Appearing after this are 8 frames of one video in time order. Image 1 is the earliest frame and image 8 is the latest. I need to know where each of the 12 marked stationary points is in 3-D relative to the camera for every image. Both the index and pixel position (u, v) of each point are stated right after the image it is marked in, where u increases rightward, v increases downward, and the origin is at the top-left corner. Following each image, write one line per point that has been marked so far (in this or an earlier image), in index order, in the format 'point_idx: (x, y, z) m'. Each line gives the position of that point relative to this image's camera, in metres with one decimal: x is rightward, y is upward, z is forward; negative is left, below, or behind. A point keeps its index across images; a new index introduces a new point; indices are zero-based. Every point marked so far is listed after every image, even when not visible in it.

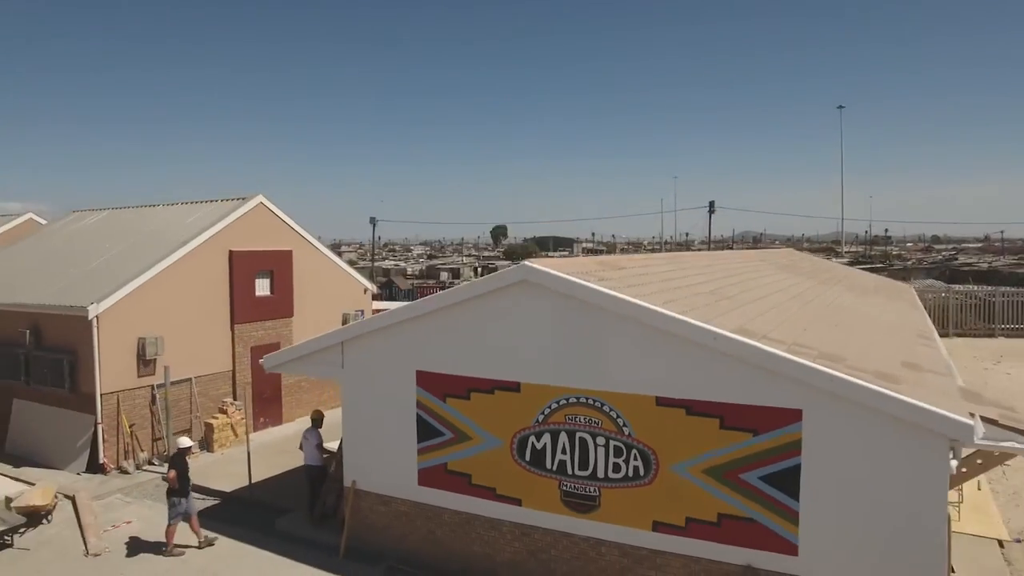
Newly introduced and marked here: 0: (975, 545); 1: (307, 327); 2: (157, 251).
0: (+3.4, -1.9, +4.8) m
1: (-2.6, -0.5, +8.5) m
2: (-3.9, +0.4, +7.3) m
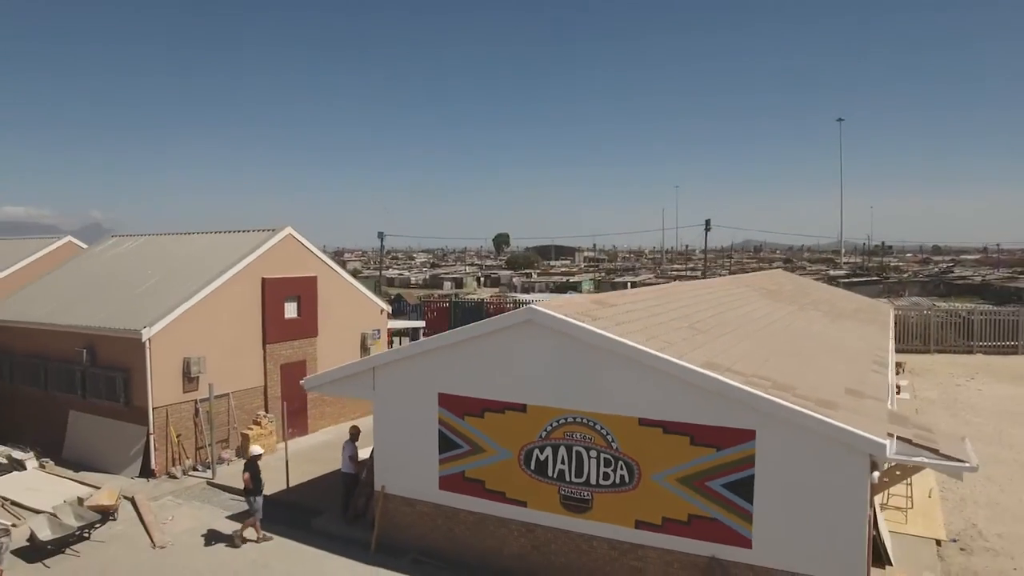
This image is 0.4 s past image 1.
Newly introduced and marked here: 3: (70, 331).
0: (+3.4, -2.2, +5.5) m
1: (-2.5, -0.8, +9.3) m
2: (-3.9, +0.1, +8.1) m
3: (-5.2, -0.5, +7.7) m
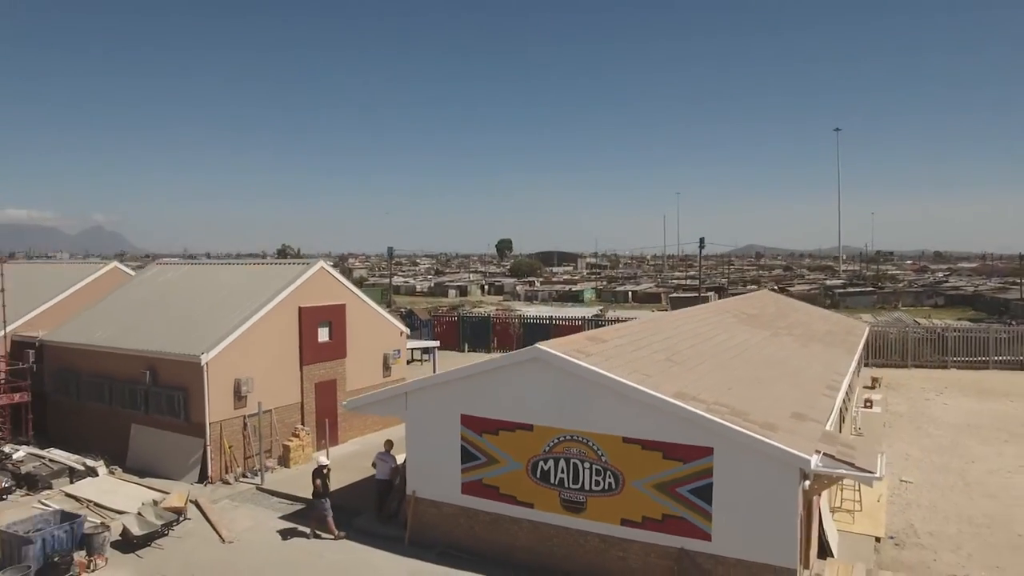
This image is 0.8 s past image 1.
0: (+3.5, -2.6, +6.6) m
1: (-2.4, -1.3, +10.5) m
2: (-3.8, -0.3, +9.2) m
3: (-5.1, -0.9, +8.9) m
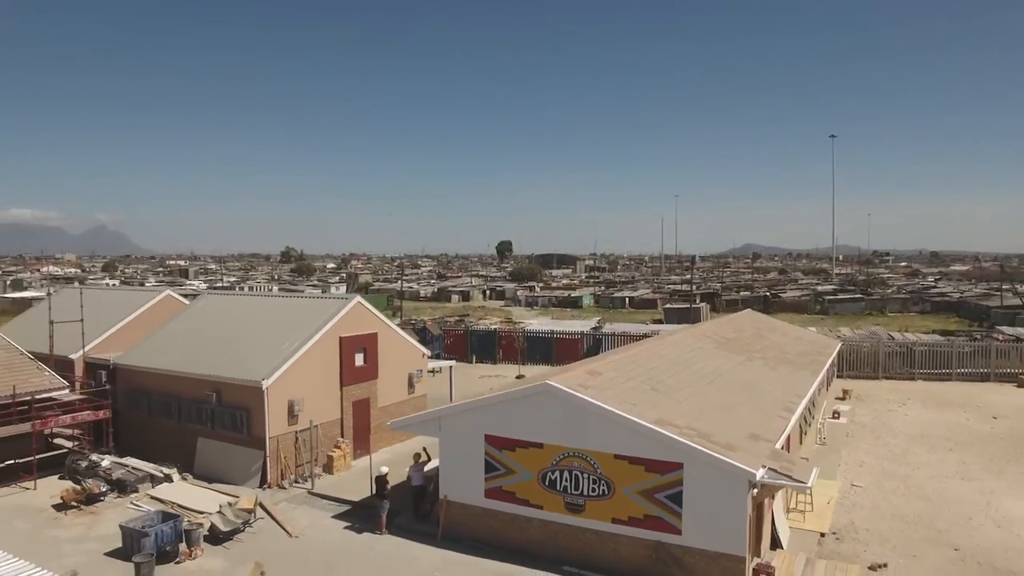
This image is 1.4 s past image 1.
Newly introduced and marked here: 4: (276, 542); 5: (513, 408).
0: (+3.7, -3.1, +8.2) m
1: (-2.3, -1.8, +12.0) m
2: (-3.6, -0.8, +10.8) m
3: (-5.0, -1.5, +10.4) m
4: (-2.9, -3.2, +8.1) m
5: (0.0, -1.4, +7.8) m
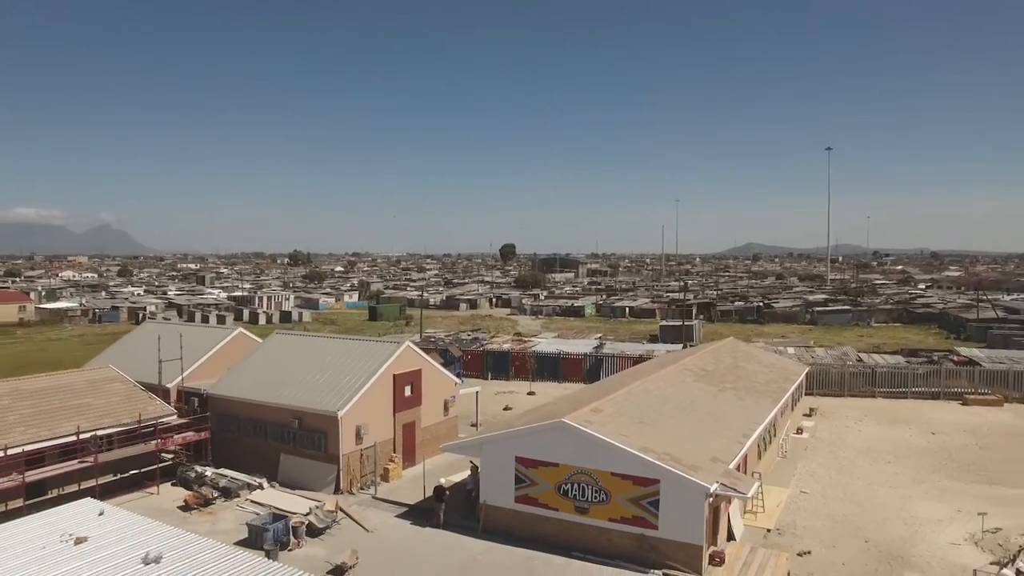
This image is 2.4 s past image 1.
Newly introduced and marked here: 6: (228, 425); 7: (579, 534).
0: (+4.0, -4.1, +10.9) m
1: (-1.9, -2.7, +14.7) m
2: (-3.2, -1.8, +13.5) m
3: (-4.6, -2.4, +13.2) m
4: (-2.6, -4.1, +10.9) m
5: (+0.4, -2.4, +10.5) m
6: (-6.1, -3.0, +14.0) m
7: (+1.0, -3.9, +10.2) m
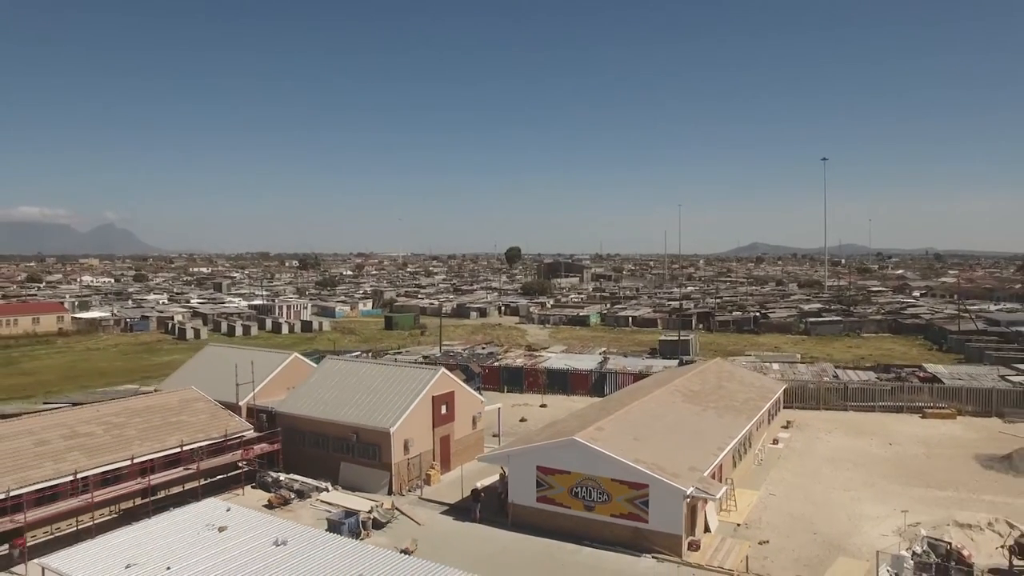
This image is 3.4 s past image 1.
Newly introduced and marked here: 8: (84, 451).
0: (+4.5, -5.0, +13.7) m
1: (-1.4, -3.7, +17.6) m
2: (-2.8, -2.7, +16.4) m
3: (-4.1, -3.3, +16.0) m
4: (-2.1, -5.0, +13.7) m
5: (+0.8, -3.3, +13.4) m
6: (-5.6, -3.9, +16.9) m
7: (+1.5, -4.8, +13.0) m
8: (-9.1, -3.5, +13.9) m
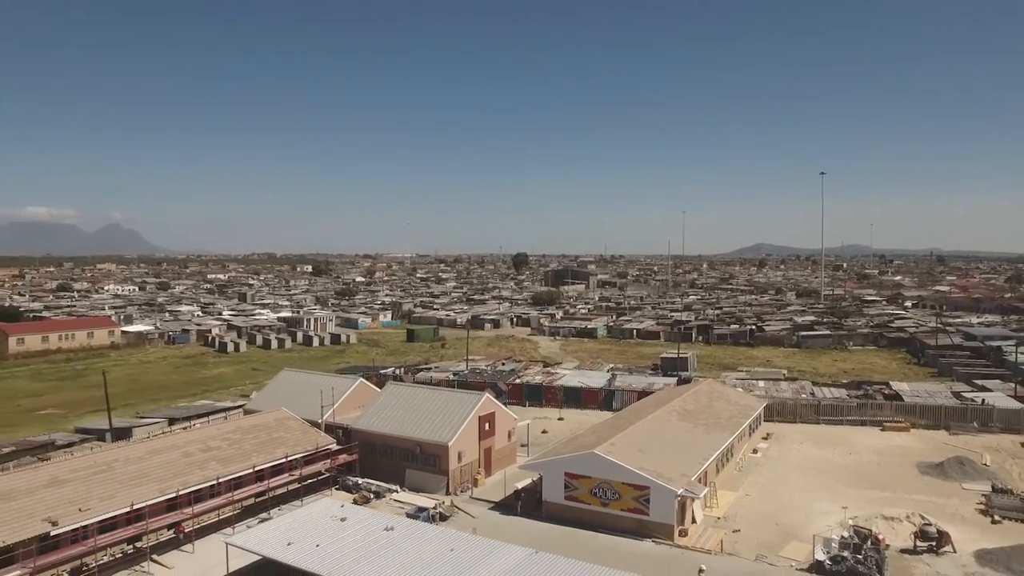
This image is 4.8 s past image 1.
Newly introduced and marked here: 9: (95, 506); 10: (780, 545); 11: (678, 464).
0: (+5.4, -6.3, +18.0) m
1: (-0.5, -5.0, +21.9) m
2: (-1.8, -4.0, +20.7) m
3: (-3.2, -4.7, +20.3) m
4: (-1.2, -6.4, +18.0) m
5: (+1.8, -4.7, +17.6) m
6: (-4.7, -5.2, +21.2) m
7: (+2.4, -6.1, +17.3) m
8: (-8.2, -4.8, +18.3) m
9: (-9.7, -5.1, +15.2) m
10: (+6.7, -6.4, +16.3) m
11: (+4.5, -4.8, +17.8) m
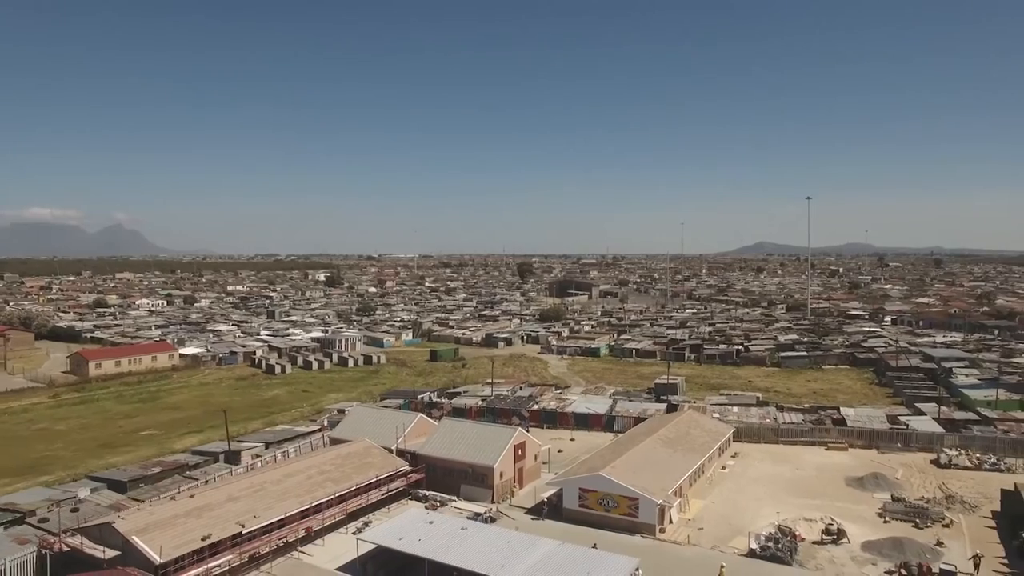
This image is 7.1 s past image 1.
0: (+6.6, -8.9, +25.1) m
1: (+0.7, -7.6, +29.0) m
2: (-0.7, -6.6, +27.8) m
3: (-2.0, -7.3, +27.5) m
4: (-0.1, -9.0, +25.1) m
5: (+2.9, -7.3, +24.7) m
6: (-3.6, -7.9, +28.4) m
7: (+3.5, -8.7, +24.4) m
8: (-7.1, -7.5, +25.4) m
9: (-8.5, -7.7, +22.3) m
10: (+7.8, -9.0, +23.5) m
11: (+5.7, -7.4, +24.9) m
